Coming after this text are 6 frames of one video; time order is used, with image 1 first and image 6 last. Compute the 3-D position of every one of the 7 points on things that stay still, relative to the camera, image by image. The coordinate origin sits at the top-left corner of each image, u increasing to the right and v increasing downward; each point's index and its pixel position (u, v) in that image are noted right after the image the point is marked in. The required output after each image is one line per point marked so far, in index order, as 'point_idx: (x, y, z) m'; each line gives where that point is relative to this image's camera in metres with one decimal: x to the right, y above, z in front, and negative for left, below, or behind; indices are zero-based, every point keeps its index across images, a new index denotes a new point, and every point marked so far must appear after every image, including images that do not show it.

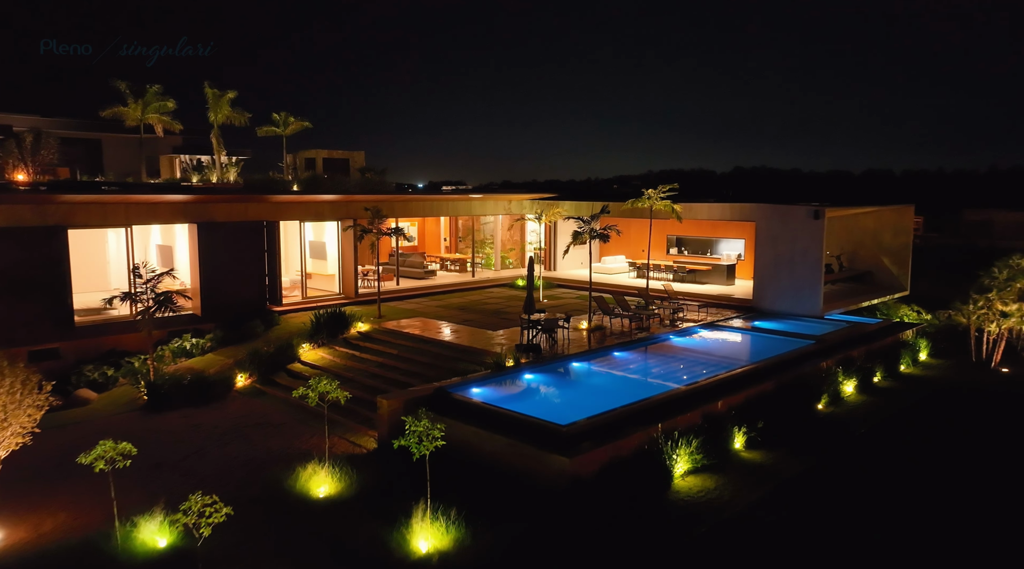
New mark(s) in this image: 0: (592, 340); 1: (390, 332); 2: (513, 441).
0: (+1.6, -1.2, +16.3) m
1: (-2.7, -1.1, +17.0) m
2: (0.0, -2.1, +10.3) m
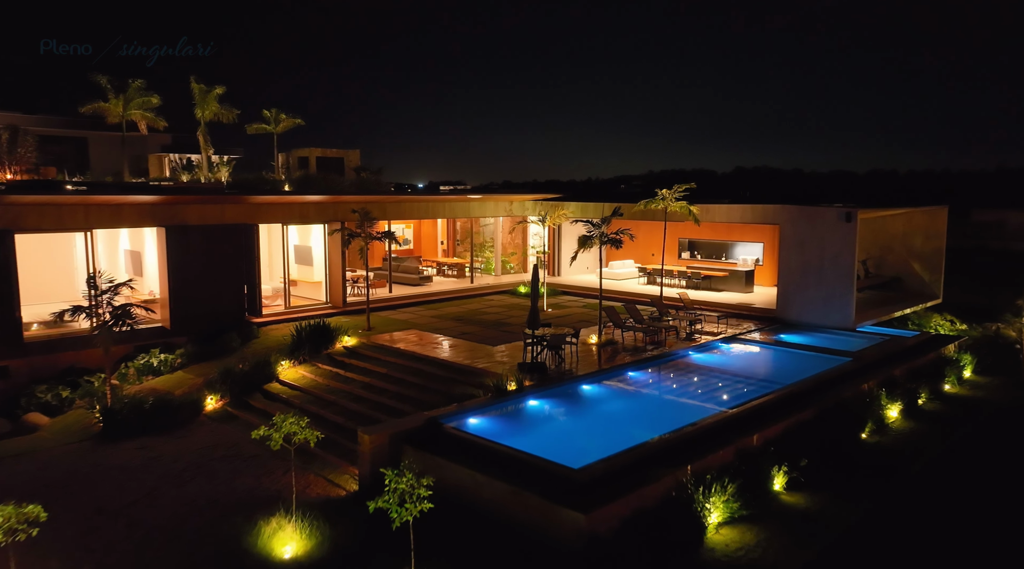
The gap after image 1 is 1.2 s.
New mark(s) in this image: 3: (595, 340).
0: (+1.7, -1.3, +14.6) m
1: (-2.6, -1.2, +15.4) m
2: (+0.1, -2.3, +8.6) m
3: (+1.7, -1.1, +15.7) m
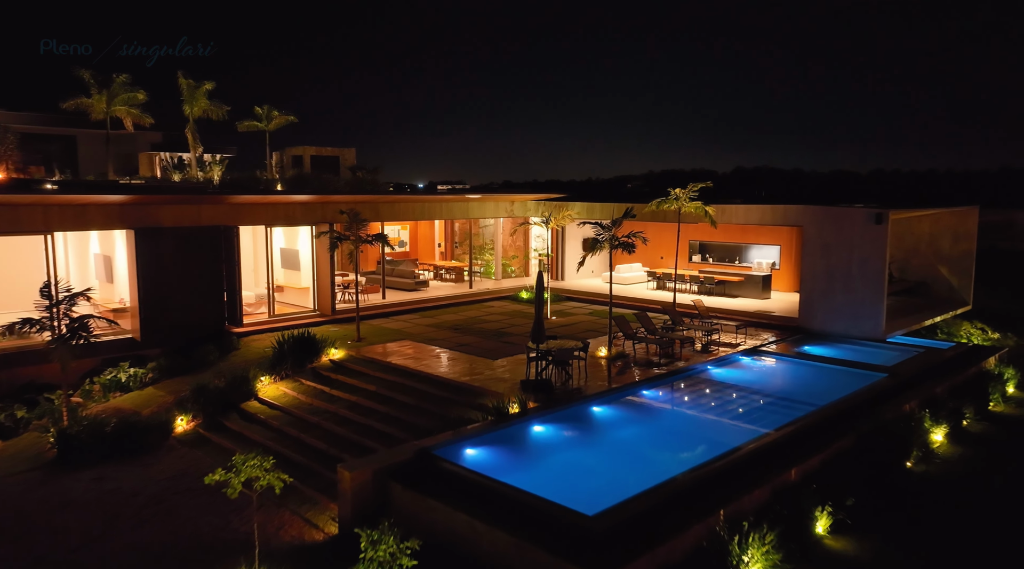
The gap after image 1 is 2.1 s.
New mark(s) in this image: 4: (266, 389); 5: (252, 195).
0: (+1.7, -1.5, +13.3) m
1: (-2.6, -1.4, +14.1) m
2: (+0.1, -2.4, +7.3) m
3: (+1.7, -1.3, +14.4) m
4: (-4.2, -1.8, +13.3) m
5: (-5.1, +1.7, +15.3) m
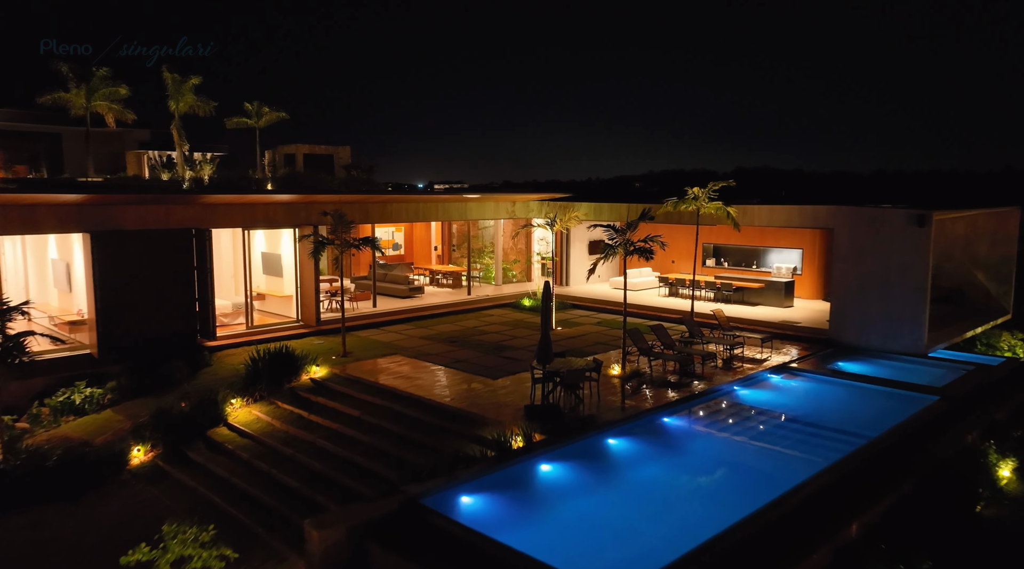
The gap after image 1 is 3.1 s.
0: (+1.7, -1.7, +11.8) m
1: (-2.6, -1.5, +12.6) m
2: (+0.1, -2.6, +5.8) m
3: (+1.7, -1.4, +12.9) m
4: (-4.1, -1.9, +11.8) m
5: (-5.0, +1.6, +13.7) m
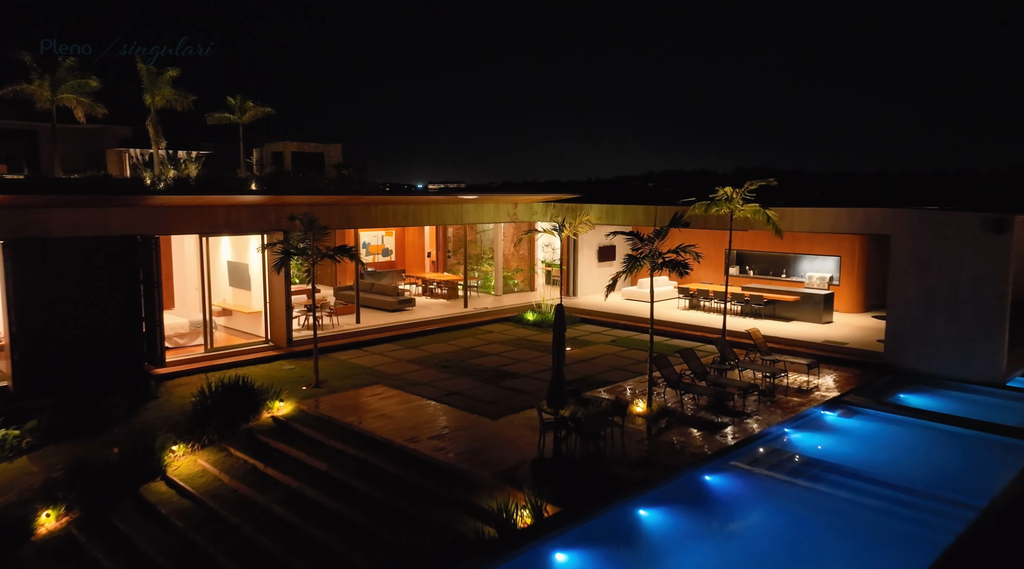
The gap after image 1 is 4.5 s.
0: (+1.8, -1.9, +9.6) m
1: (-2.5, -1.8, +10.4) m
2: (+0.2, -2.8, +3.7) m
3: (+1.8, -1.7, +10.7) m
4: (-4.1, -2.2, +9.6) m
5: (-5.0, +1.3, +11.6) m
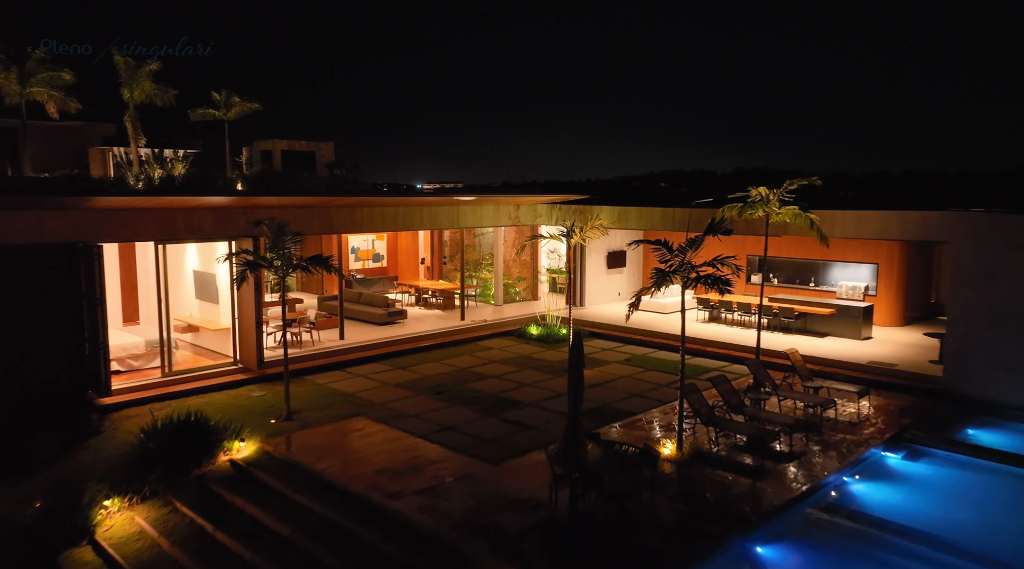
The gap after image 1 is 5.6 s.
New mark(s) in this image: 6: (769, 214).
0: (+1.8, -2.1, +7.9) m
1: (-2.5, -2.0, +8.7) m
2: (+0.2, -3.0, +2.0) m
3: (+1.8, -1.9, +9.0) m
4: (-4.1, -2.4, +7.9) m
5: (-4.9, +1.1, +9.9) m
6: (+3.7, +1.0, +11.2) m
